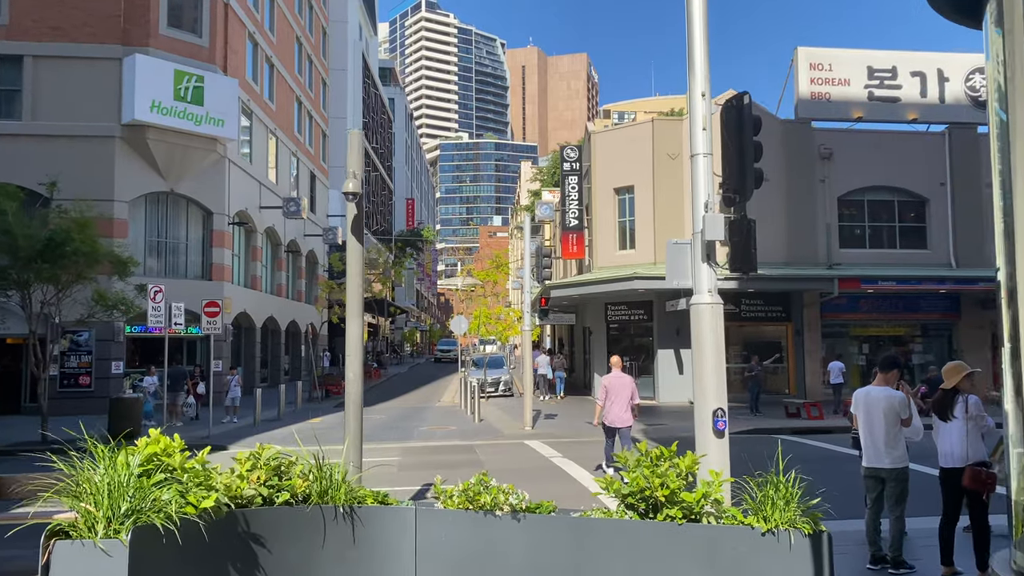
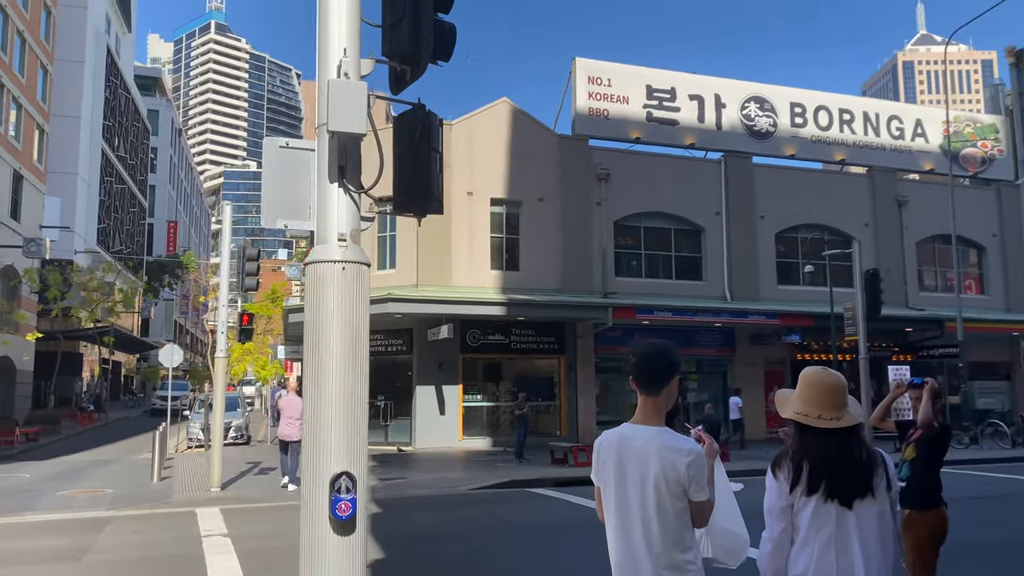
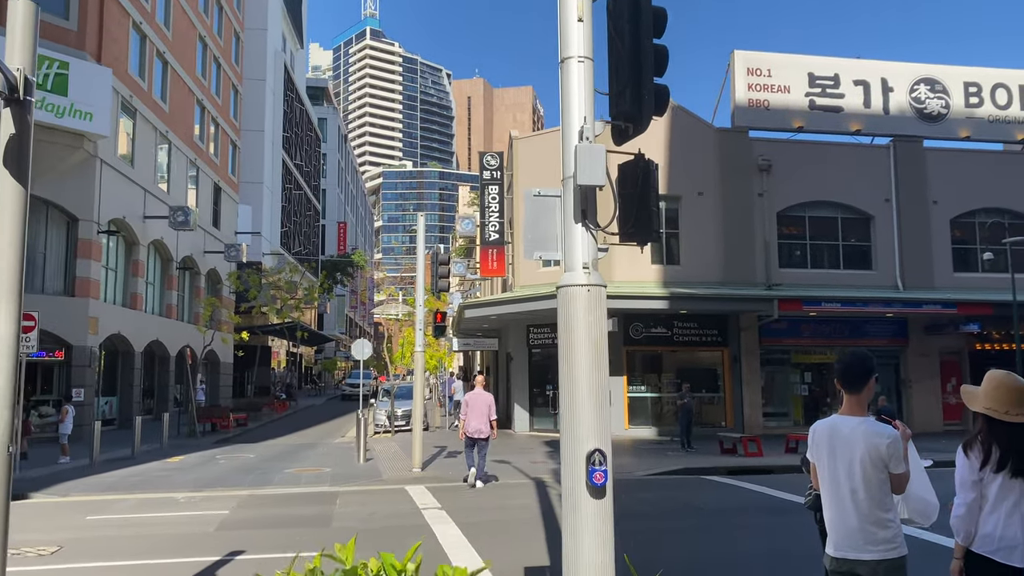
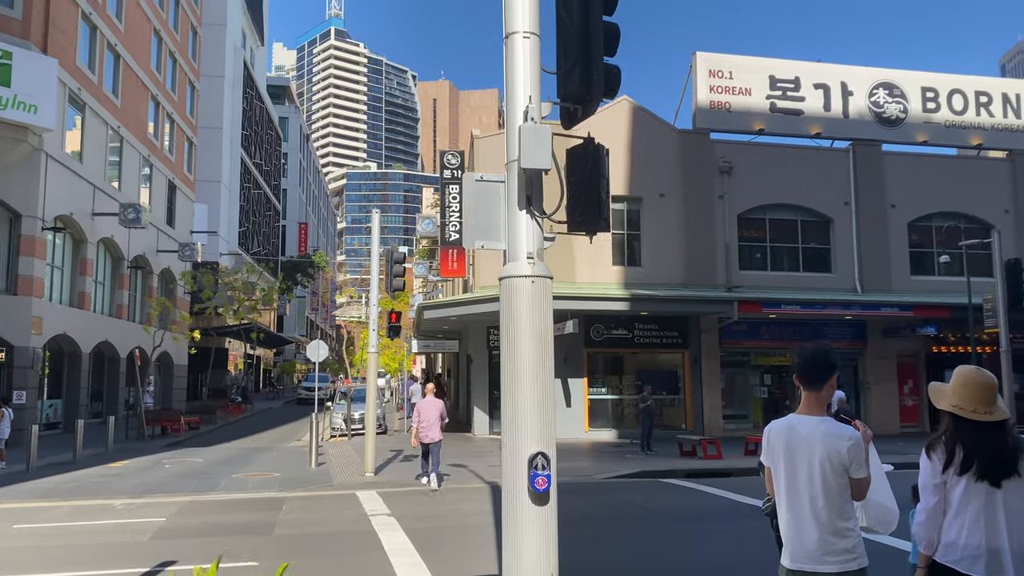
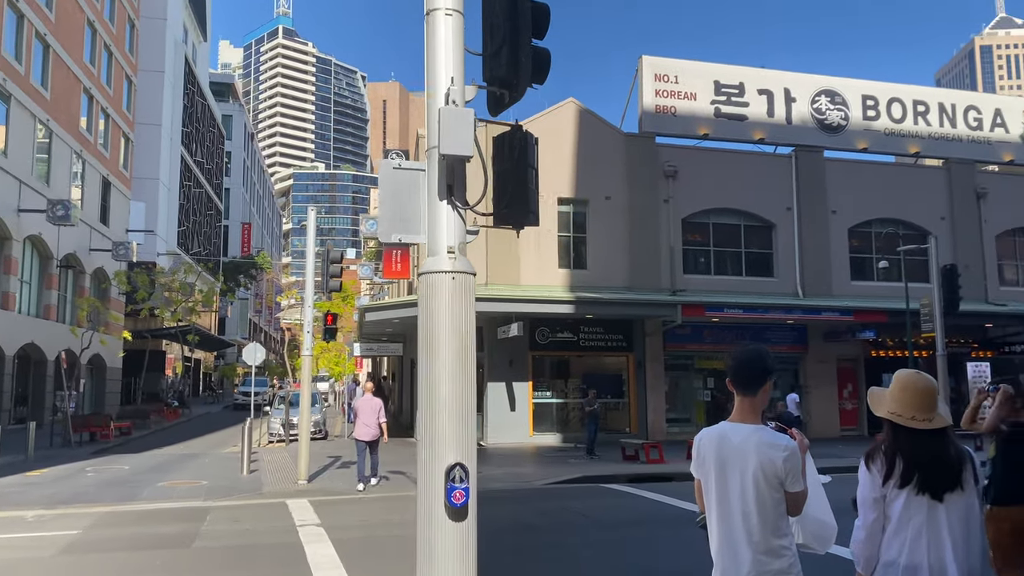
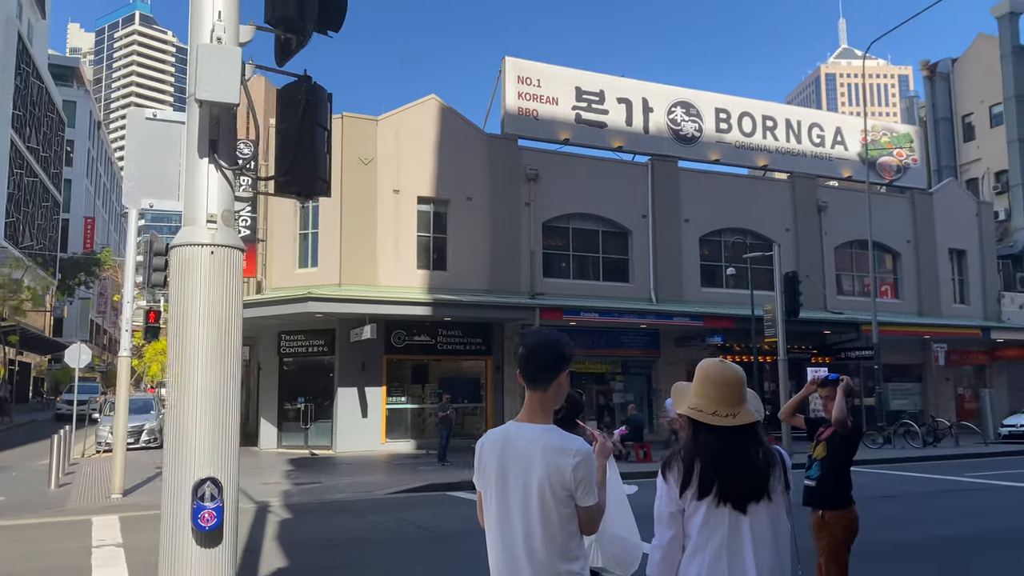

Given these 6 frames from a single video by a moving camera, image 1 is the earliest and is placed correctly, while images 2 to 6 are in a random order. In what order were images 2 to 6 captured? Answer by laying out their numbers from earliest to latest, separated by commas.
3, 4, 5, 2, 6
